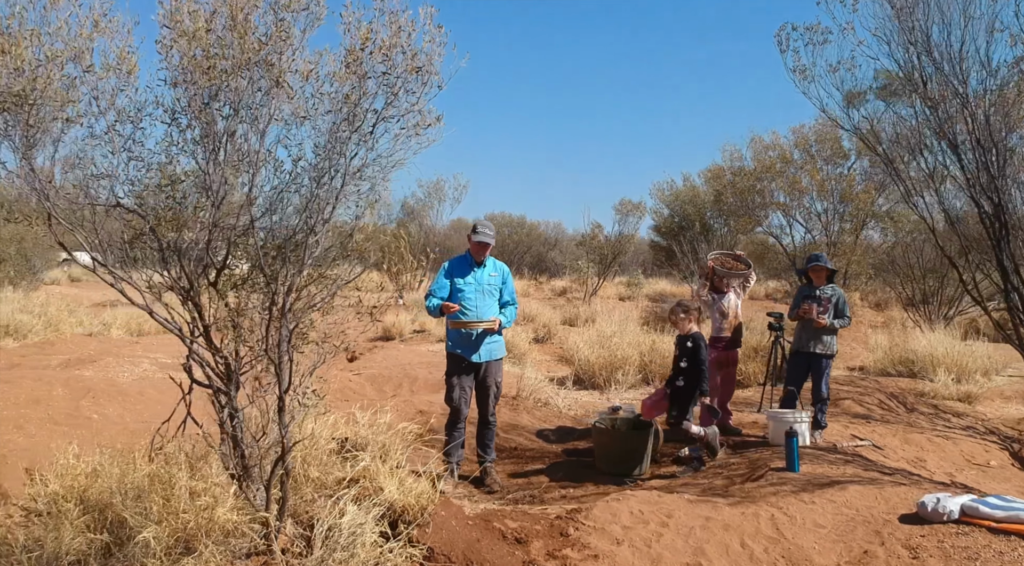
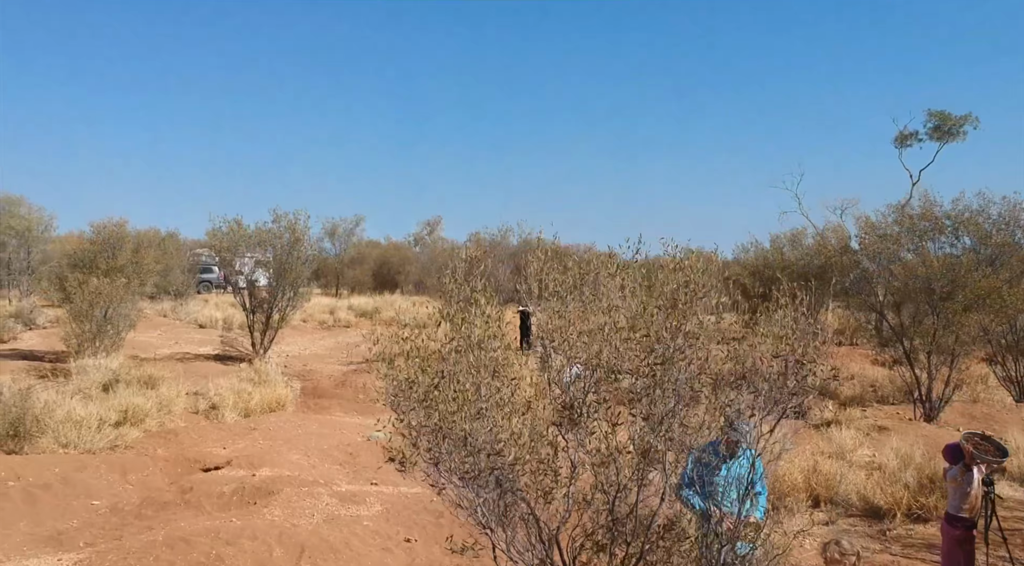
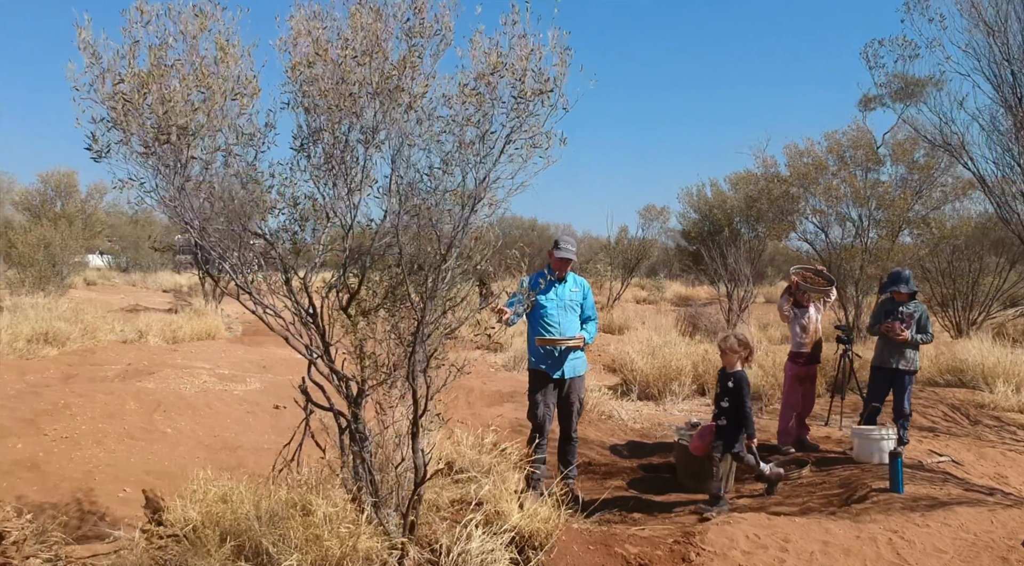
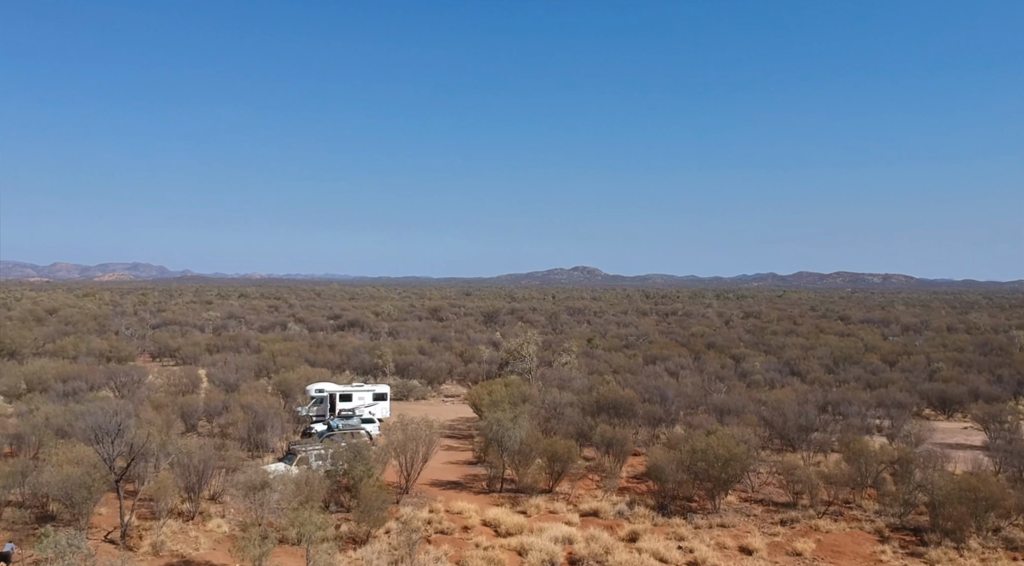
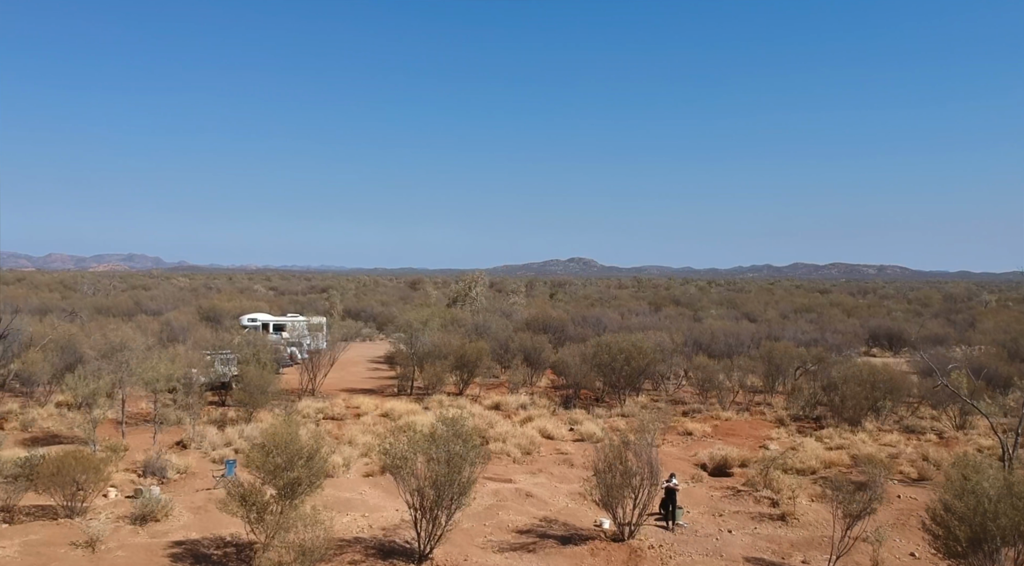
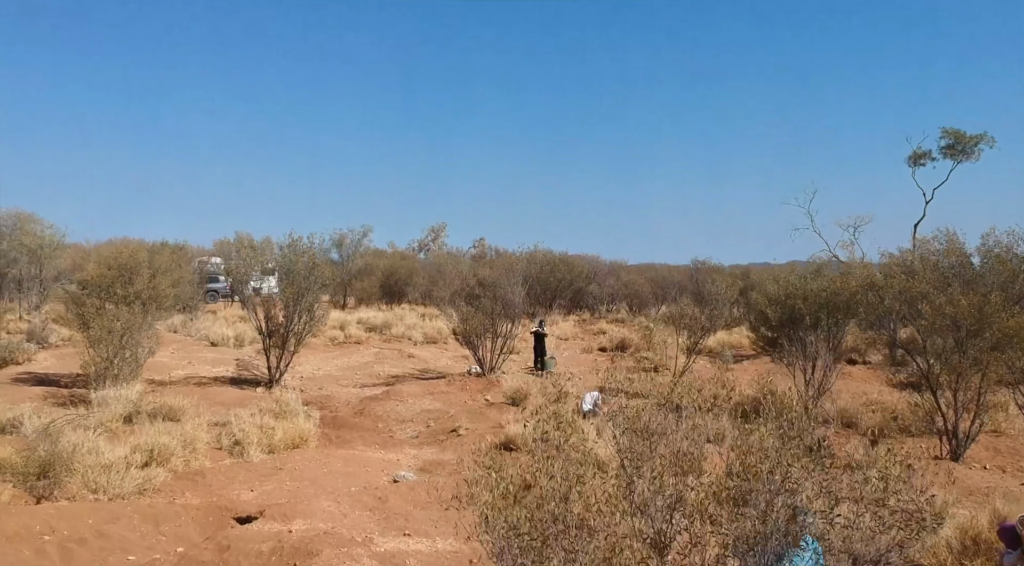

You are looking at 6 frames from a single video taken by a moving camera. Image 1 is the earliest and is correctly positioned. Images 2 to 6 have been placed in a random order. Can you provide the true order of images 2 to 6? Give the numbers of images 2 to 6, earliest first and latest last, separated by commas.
3, 2, 6, 5, 4
